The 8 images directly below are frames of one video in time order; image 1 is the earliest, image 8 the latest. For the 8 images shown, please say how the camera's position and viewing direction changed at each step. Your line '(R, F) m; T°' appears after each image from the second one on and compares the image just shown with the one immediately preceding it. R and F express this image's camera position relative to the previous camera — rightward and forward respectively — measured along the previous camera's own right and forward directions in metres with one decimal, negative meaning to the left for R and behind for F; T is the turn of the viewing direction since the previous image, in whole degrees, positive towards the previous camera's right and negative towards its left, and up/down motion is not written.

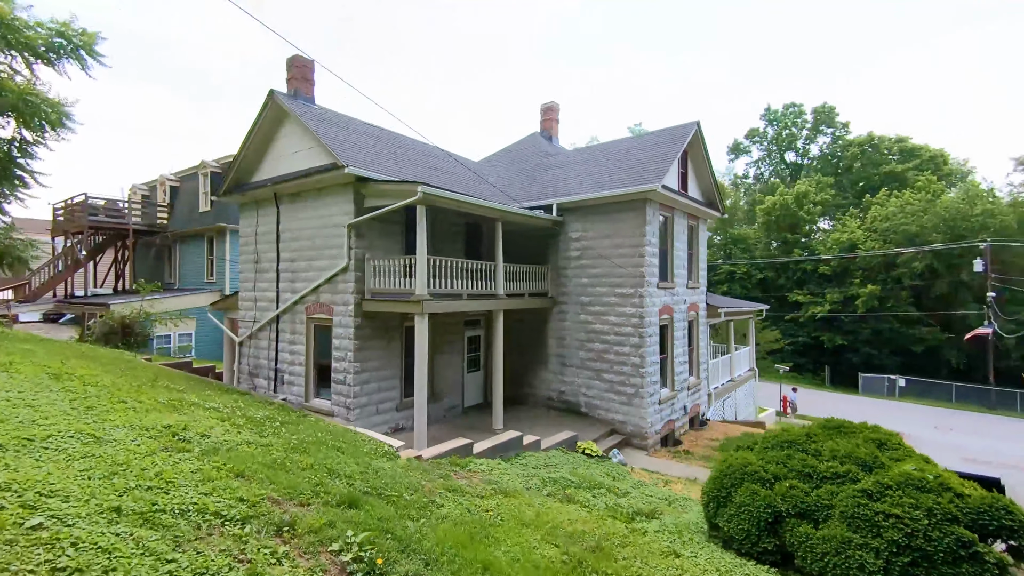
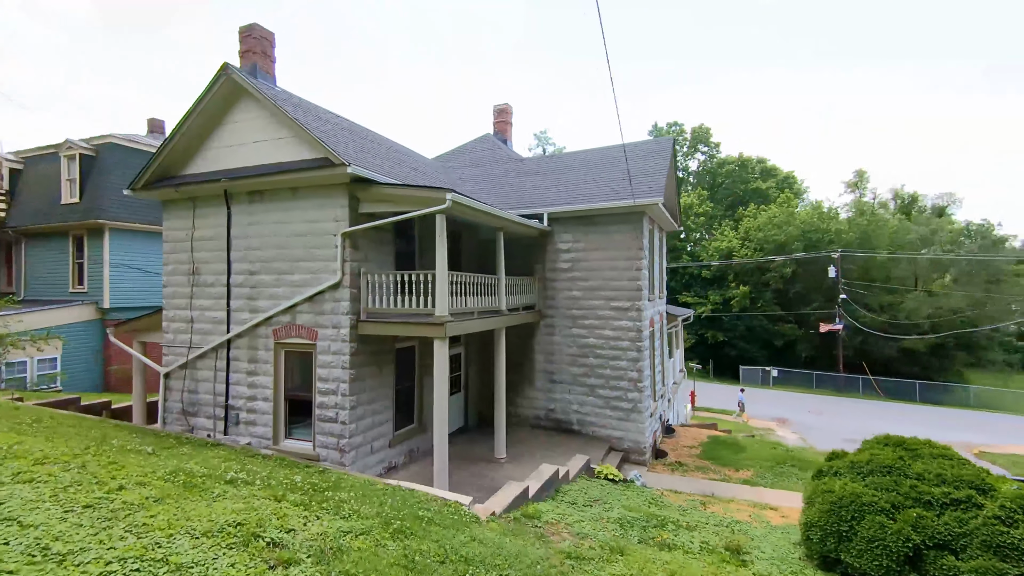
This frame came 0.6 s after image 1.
(-2.2, +1.0) m; +13°
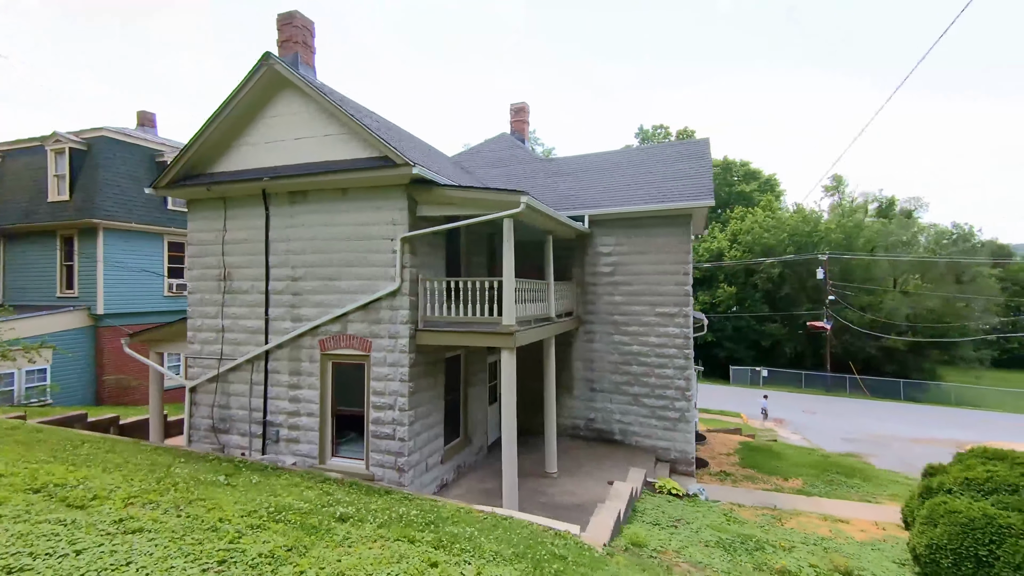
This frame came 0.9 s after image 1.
(-1.4, +0.4) m; +3°
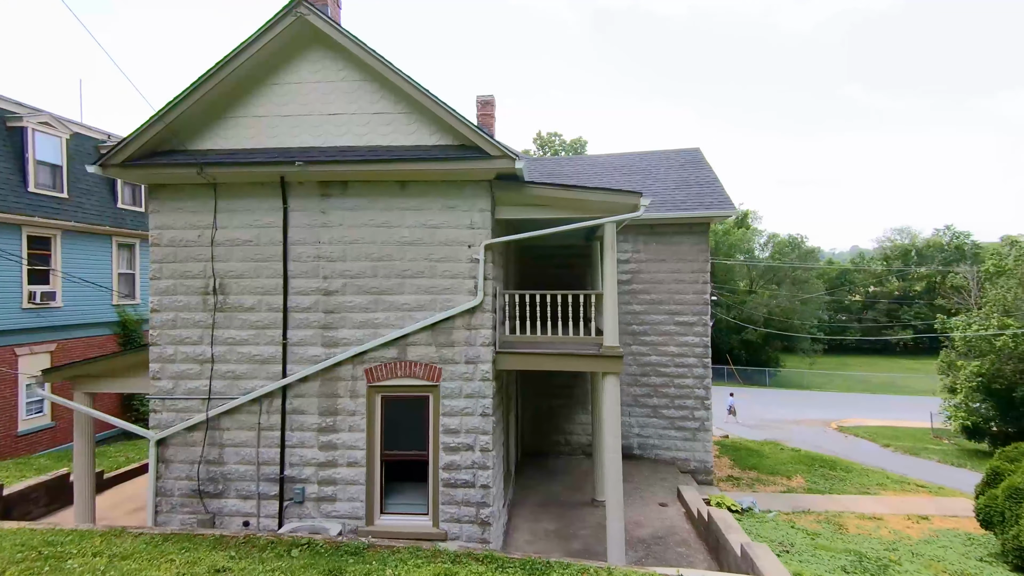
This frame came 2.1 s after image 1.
(-2.8, +1.3) m; +15°
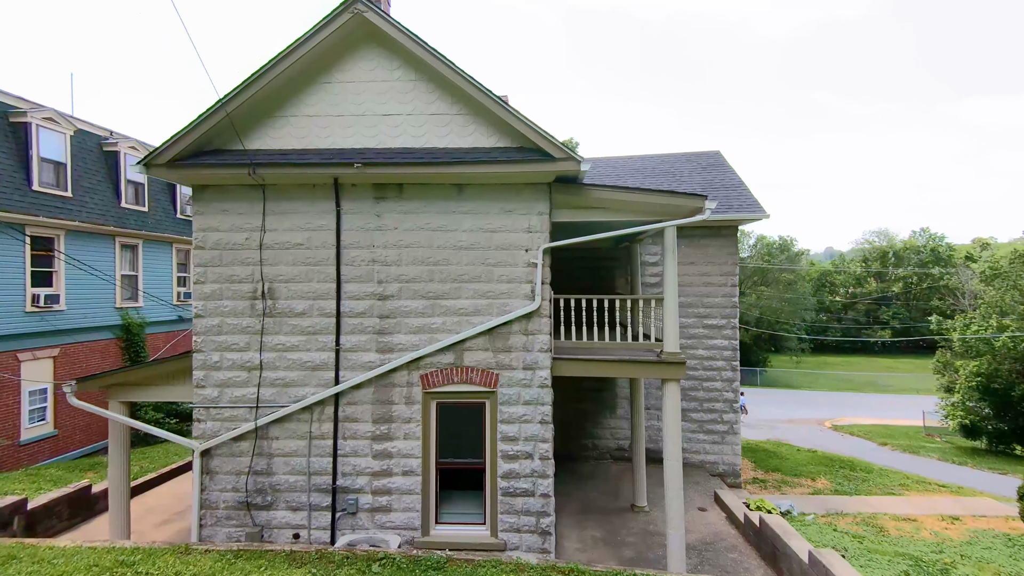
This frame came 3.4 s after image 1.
(-0.9, +0.1) m; +2°
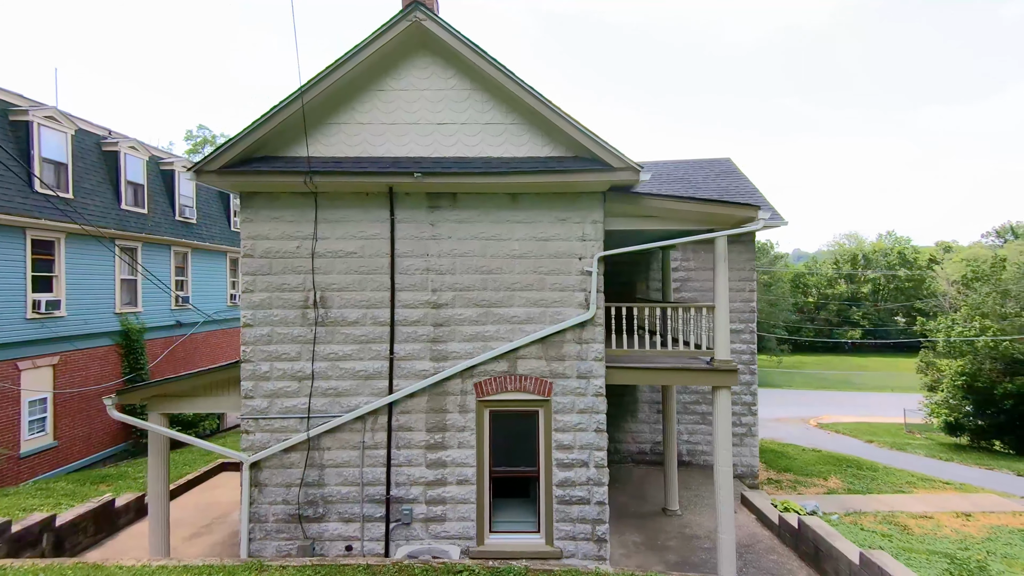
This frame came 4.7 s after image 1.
(-0.9, 0.0) m; +2°
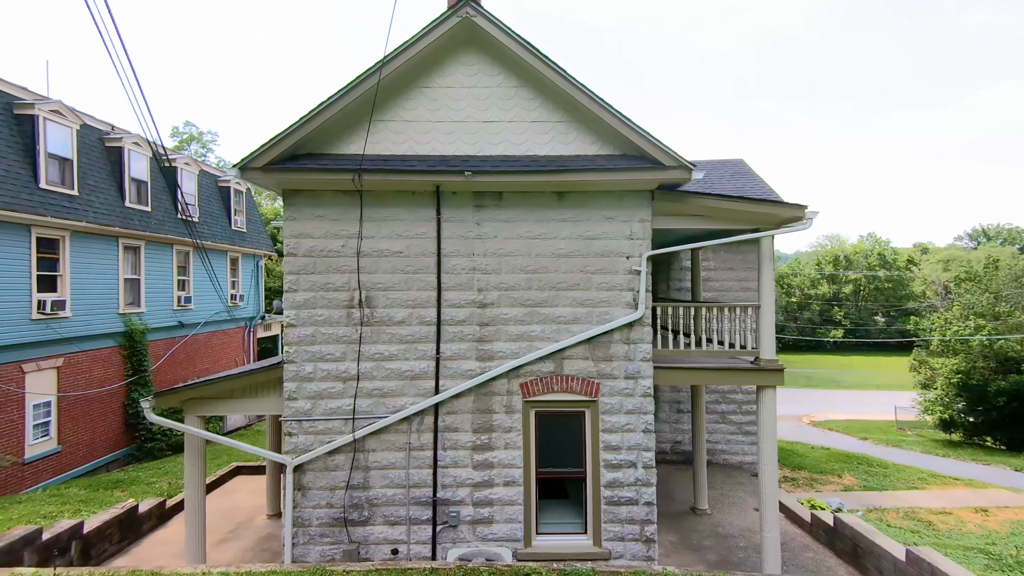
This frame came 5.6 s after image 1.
(-0.8, +0.1) m; +2°
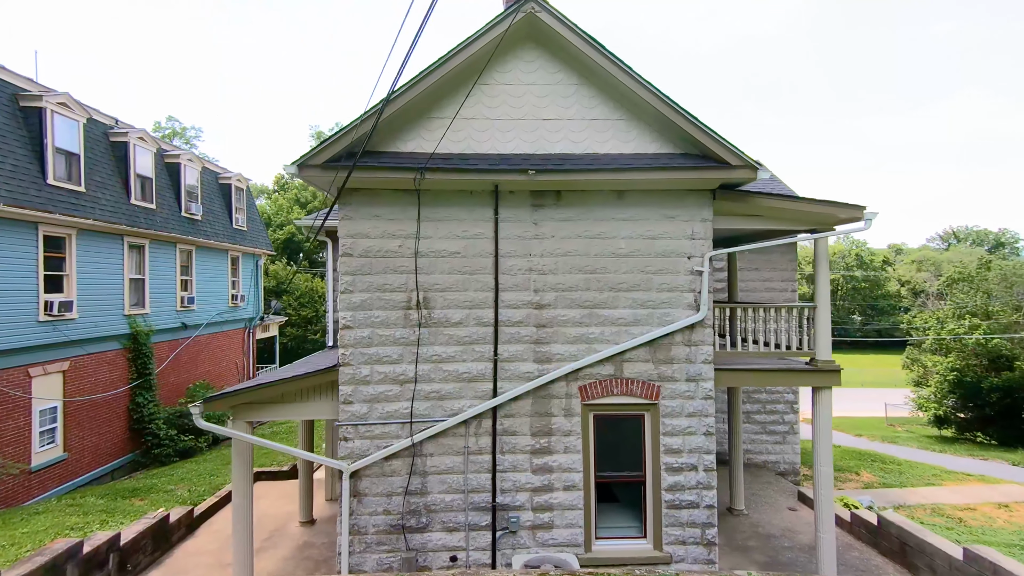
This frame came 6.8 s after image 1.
(-0.9, +0.1) m; +2°
